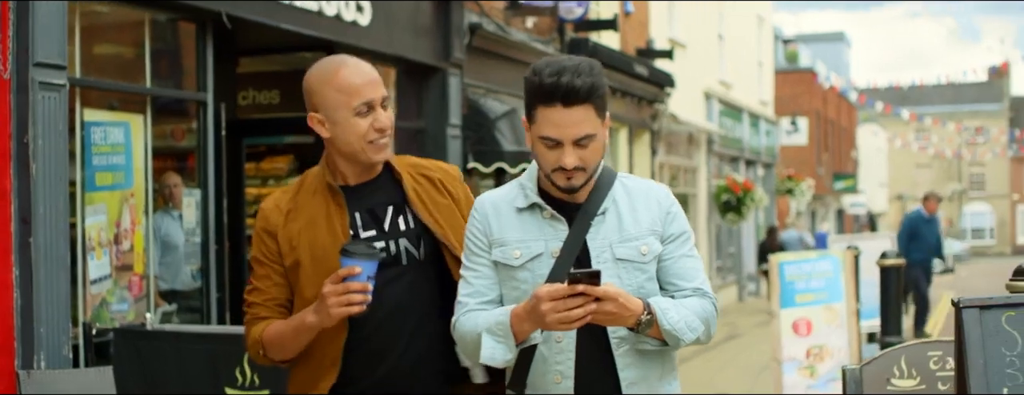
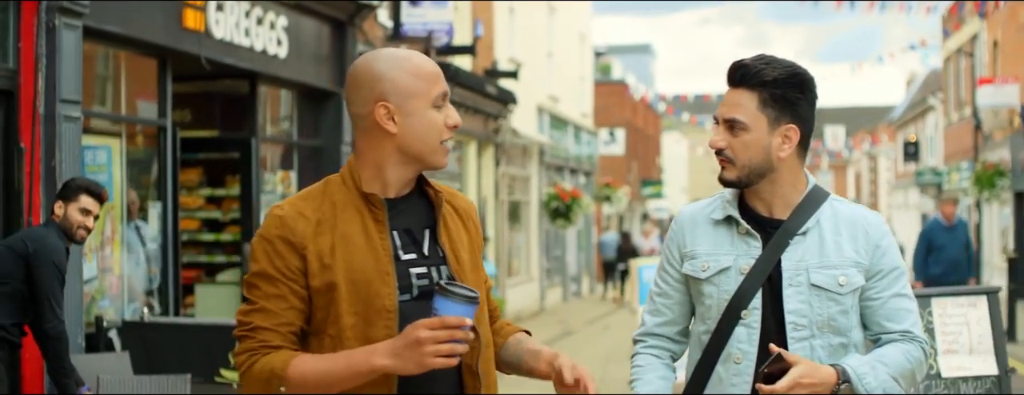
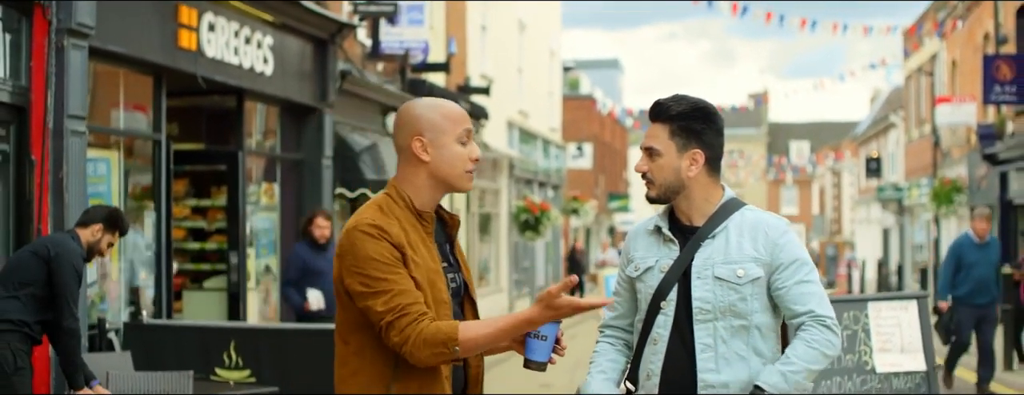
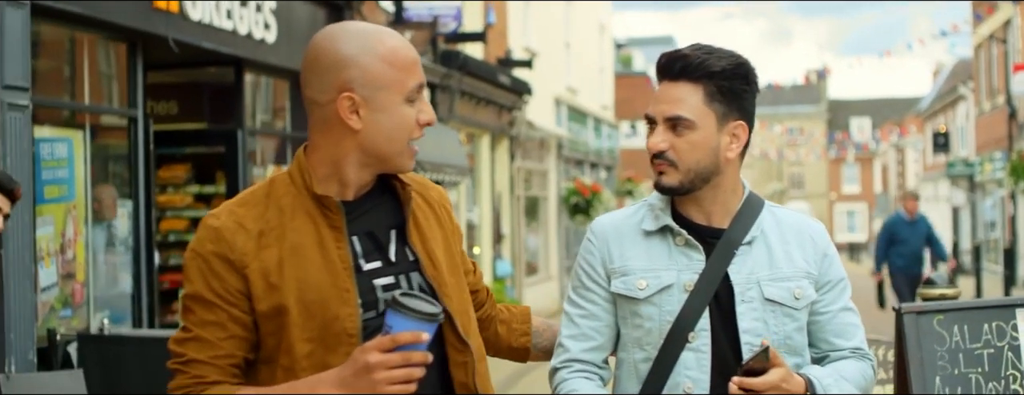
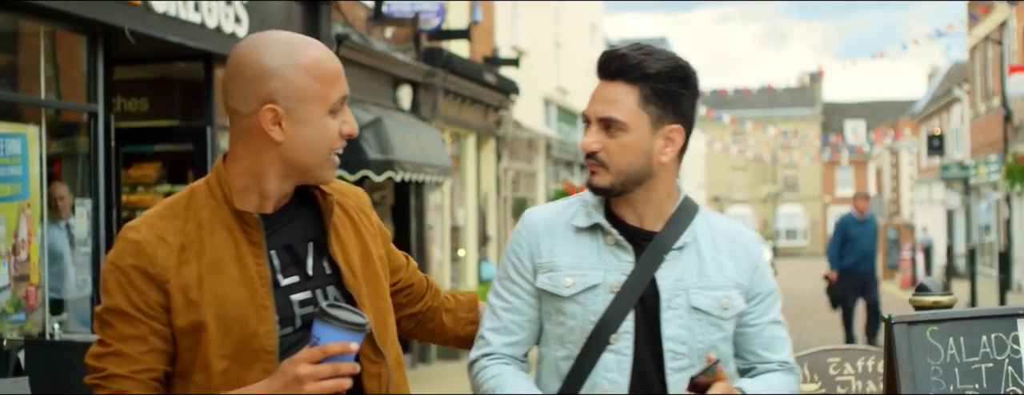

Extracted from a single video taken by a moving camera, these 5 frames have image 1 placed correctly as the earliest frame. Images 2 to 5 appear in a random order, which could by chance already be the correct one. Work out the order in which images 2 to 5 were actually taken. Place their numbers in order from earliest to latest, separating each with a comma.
5, 4, 2, 3
